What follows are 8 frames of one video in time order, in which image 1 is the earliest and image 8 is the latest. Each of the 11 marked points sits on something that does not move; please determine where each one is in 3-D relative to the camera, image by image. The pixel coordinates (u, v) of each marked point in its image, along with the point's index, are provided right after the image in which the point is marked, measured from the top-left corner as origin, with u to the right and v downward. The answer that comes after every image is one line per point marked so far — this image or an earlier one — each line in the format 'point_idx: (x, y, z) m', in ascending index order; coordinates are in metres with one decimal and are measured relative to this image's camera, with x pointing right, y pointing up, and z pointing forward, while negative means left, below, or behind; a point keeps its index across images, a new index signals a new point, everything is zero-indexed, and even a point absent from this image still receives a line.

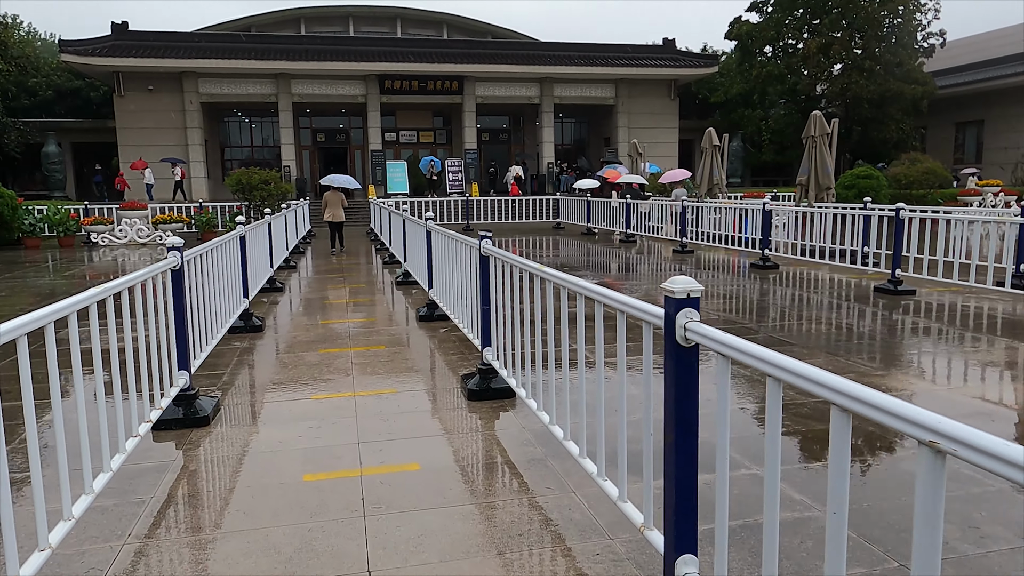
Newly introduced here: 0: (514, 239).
0: (0.0, +1.1, +17.6) m
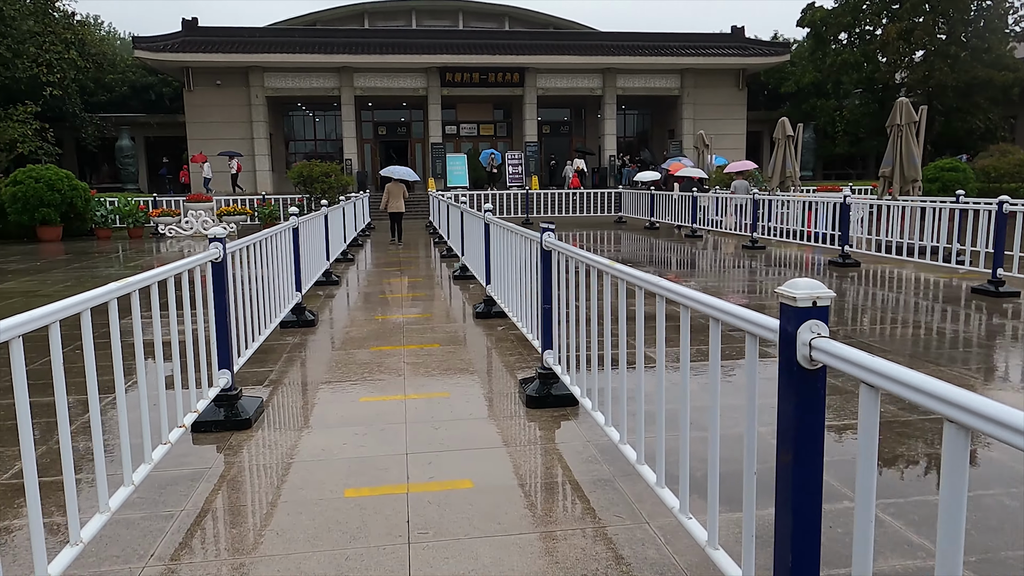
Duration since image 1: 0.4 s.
0: (+1.5, +1.3, +17.2) m
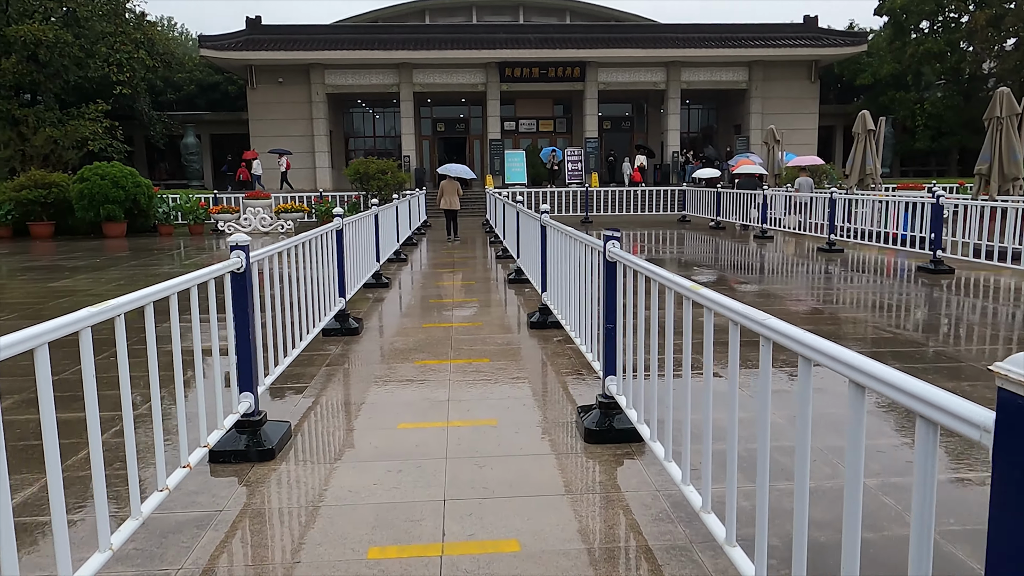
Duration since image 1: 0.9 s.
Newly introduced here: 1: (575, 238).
0: (+2.8, +1.2, +16.6) m
1: (+0.4, +0.3, +4.3) m
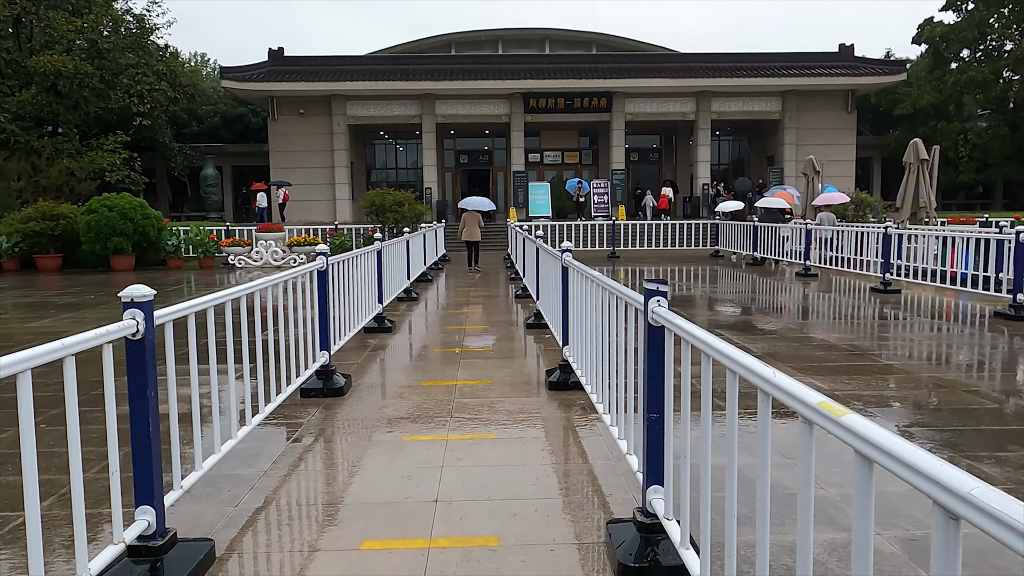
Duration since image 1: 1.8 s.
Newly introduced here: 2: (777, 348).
0: (+3.3, +0.4, +15.7) m
1: (+0.4, 0.0, +3.4) m
2: (+2.2, -0.5, +6.1) m
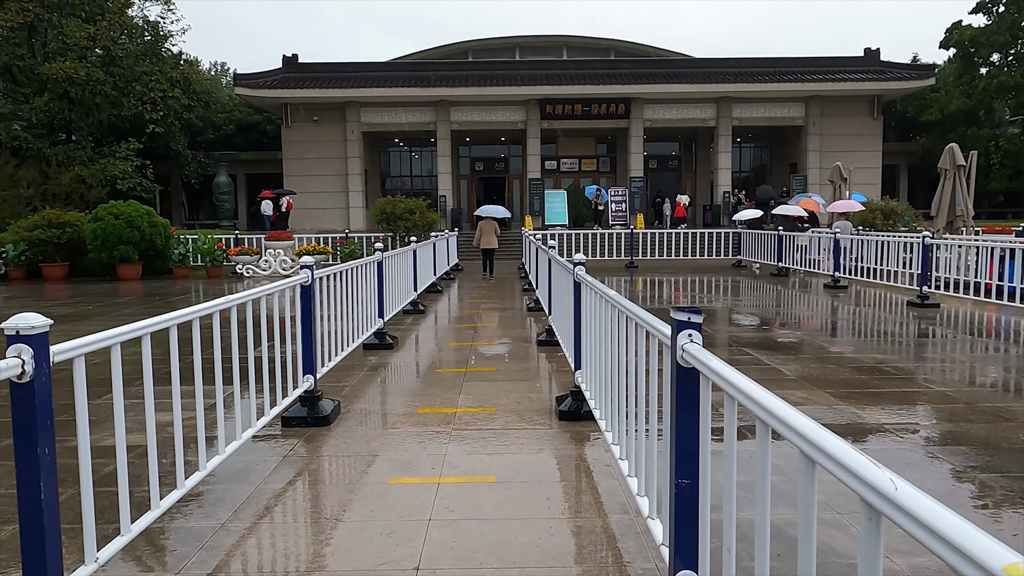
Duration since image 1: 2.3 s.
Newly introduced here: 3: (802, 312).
0: (+3.6, +0.2, +15.1) m
1: (+0.4, -0.1, +3.0) m
2: (+2.3, -0.6, +5.6) m
3: (+4.2, -0.3, +10.5) m
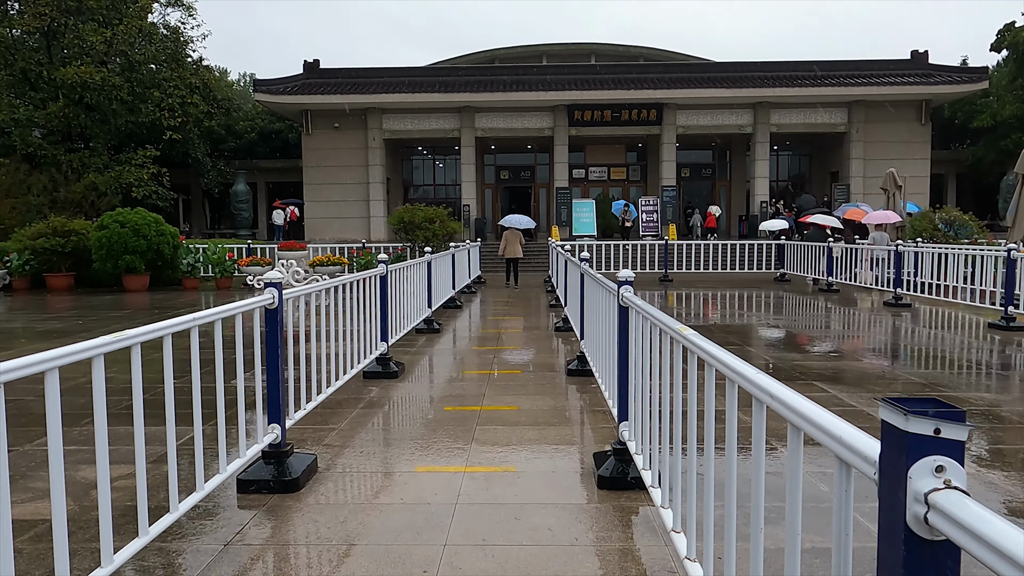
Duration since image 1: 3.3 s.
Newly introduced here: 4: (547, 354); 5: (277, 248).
0: (+4.1, -0.1, +14.0) m
1: (+0.5, -0.2, +2.0) m
2: (+2.5, -0.8, +4.6) m
3: (+4.5, -0.6, +9.4) m
4: (+0.4, -0.6, +7.1) m
5: (-4.7, +0.8, +14.7) m
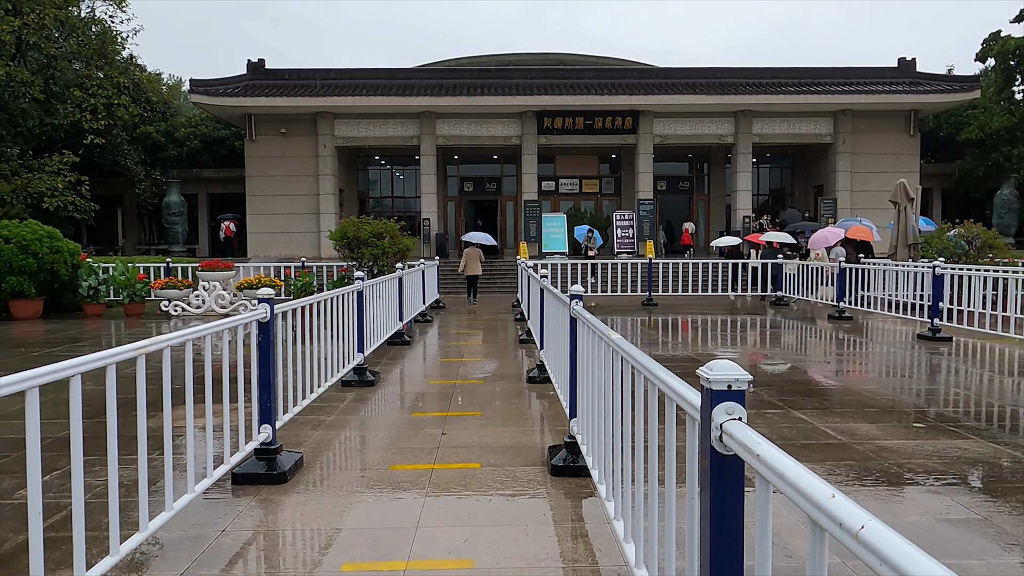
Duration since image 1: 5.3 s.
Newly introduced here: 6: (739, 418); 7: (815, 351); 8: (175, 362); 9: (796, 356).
0: (+3.5, -0.6, +12.3) m
1: (+0.5, -0.4, +0.1) m
2: (+2.3, -1.0, +2.8) m
3: (+4.1, -0.9, +7.7) m
4: (+0.1, -0.9, +5.2) m
5: (-5.4, +0.4, +12.6) m
6: (+0.4, -0.2, +1.5) m
7: (+4.0, -0.8, +9.8) m
8: (-3.6, -0.8, +7.8) m
9: (+3.6, -0.9, +9.4) m
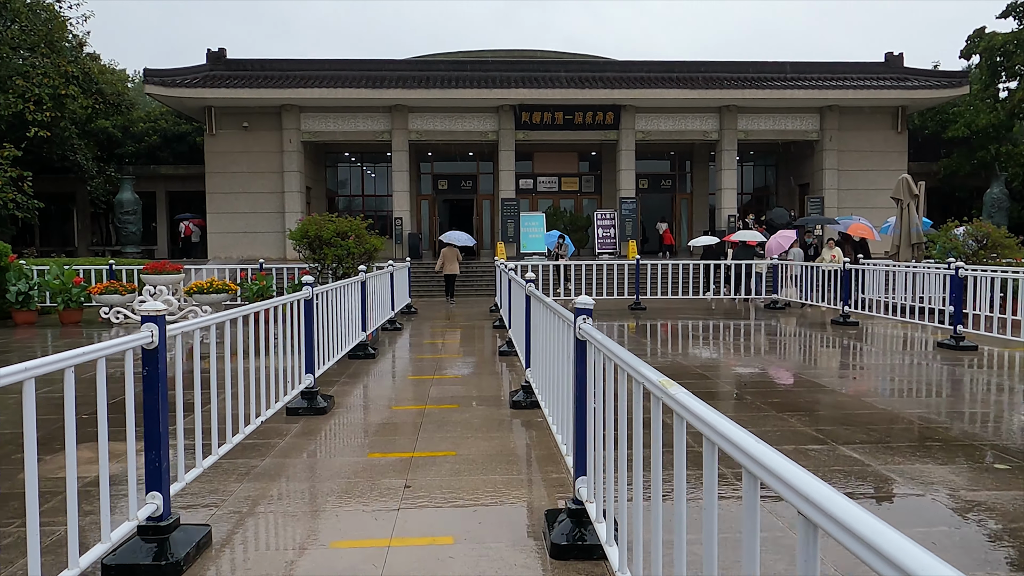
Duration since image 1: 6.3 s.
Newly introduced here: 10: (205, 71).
0: (+3.1, -0.6, +11.5) m
1: (+0.5, -0.4, -0.8) m
2: (+2.3, -1.0, +1.9) m
3: (+3.9, -0.9, +6.9) m
4: (-0.1, -1.0, +4.2) m
5: (-5.7, +0.3, +11.4) m
6: (+0.4, -0.2, +0.5) m
7: (+3.8, -0.9, +9.0) m
8: (-3.8, -0.9, +6.7) m
9: (+3.4, -0.9, +8.5) m
10: (-8.4, +5.9, +20.0) m
